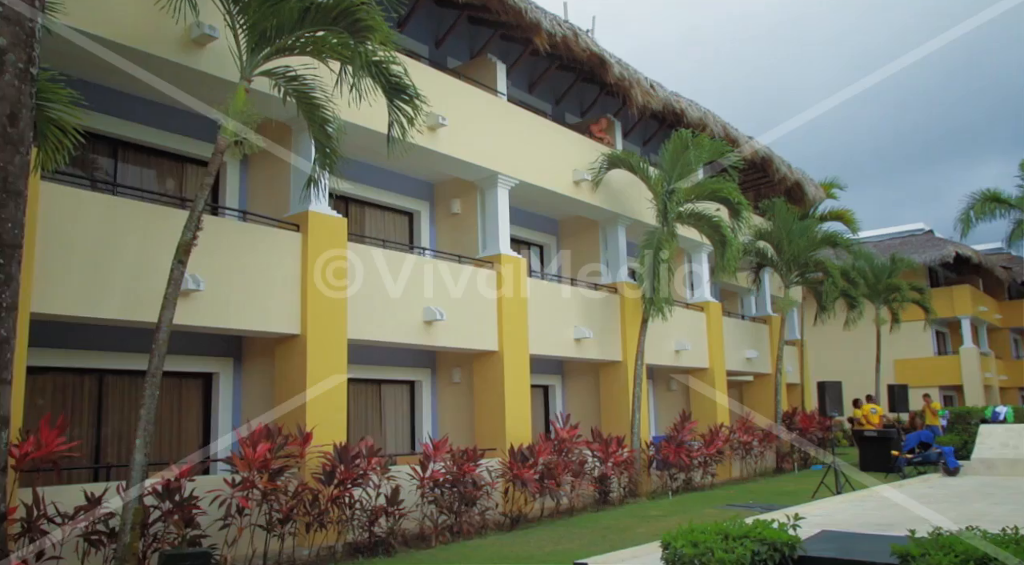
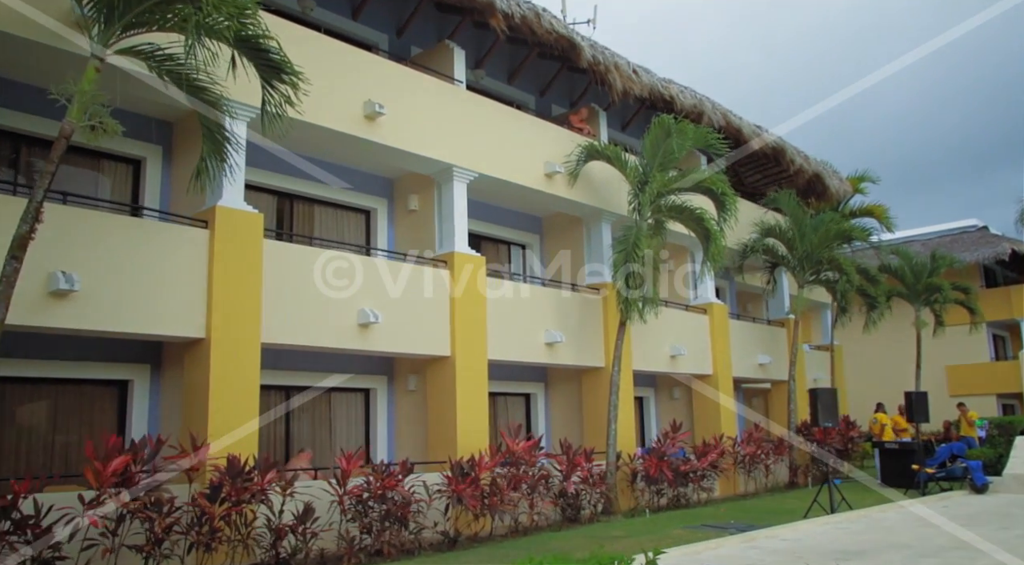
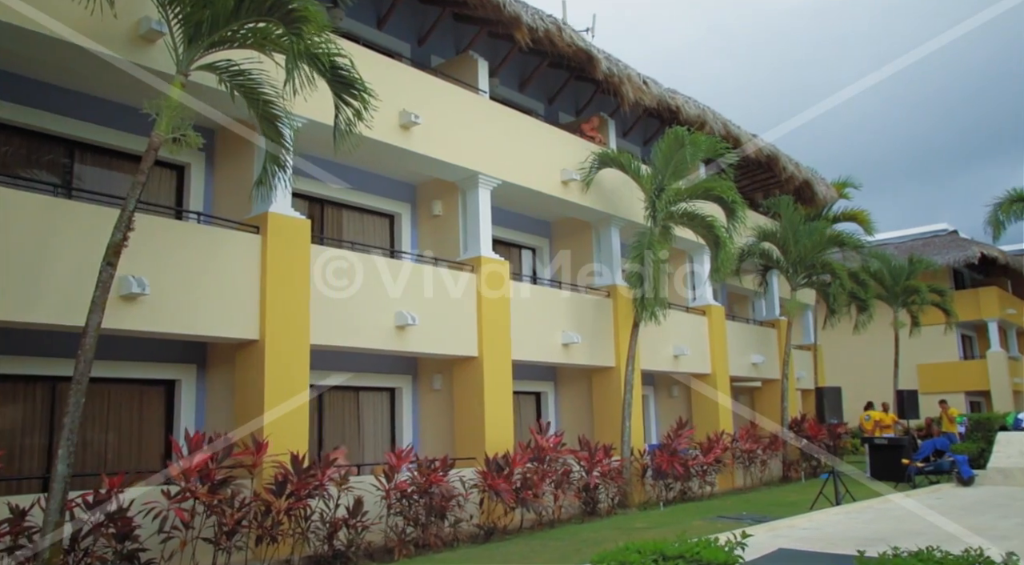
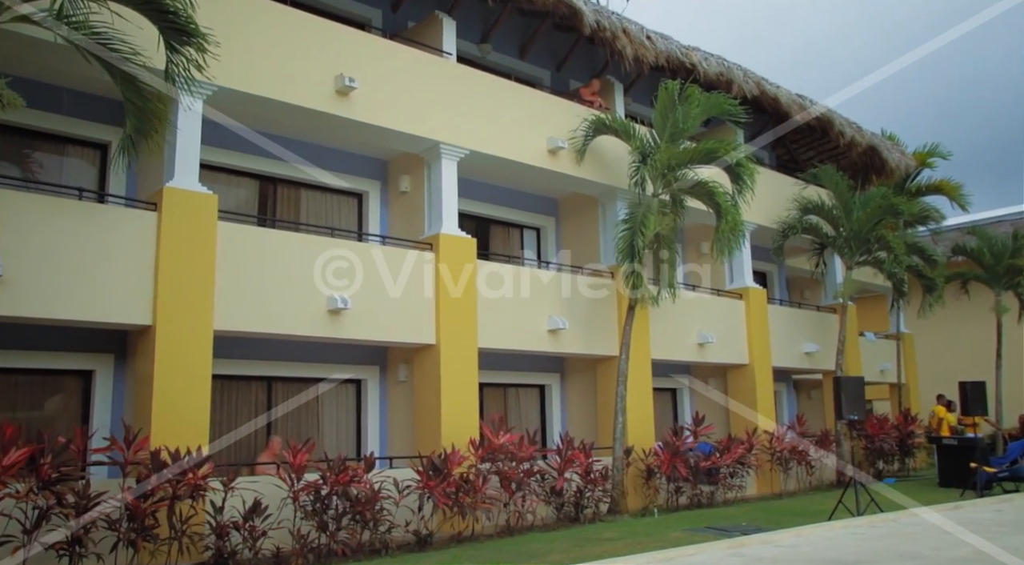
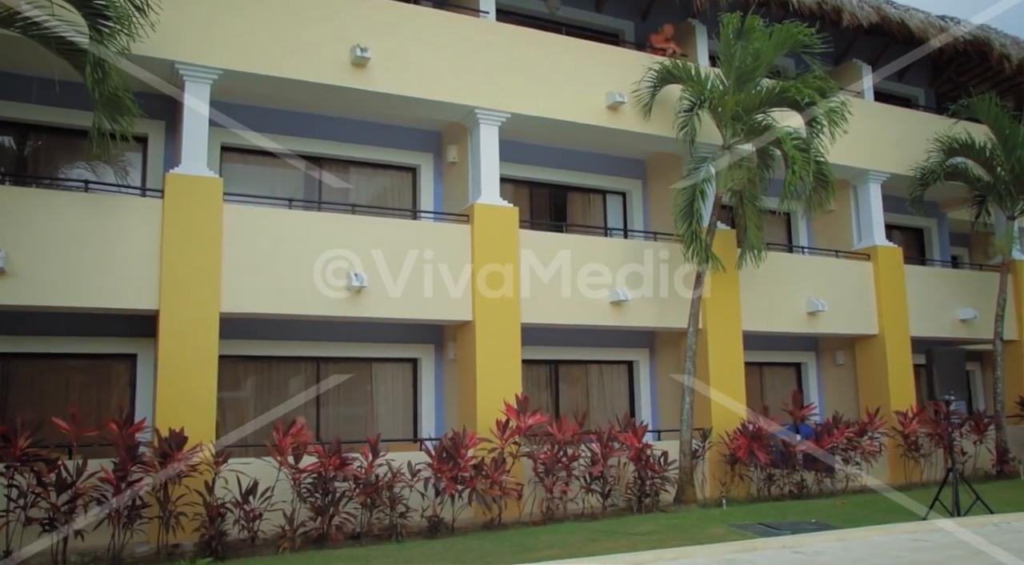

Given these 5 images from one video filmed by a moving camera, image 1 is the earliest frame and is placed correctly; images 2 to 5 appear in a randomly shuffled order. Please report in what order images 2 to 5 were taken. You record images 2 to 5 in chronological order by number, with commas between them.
3, 2, 4, 5
